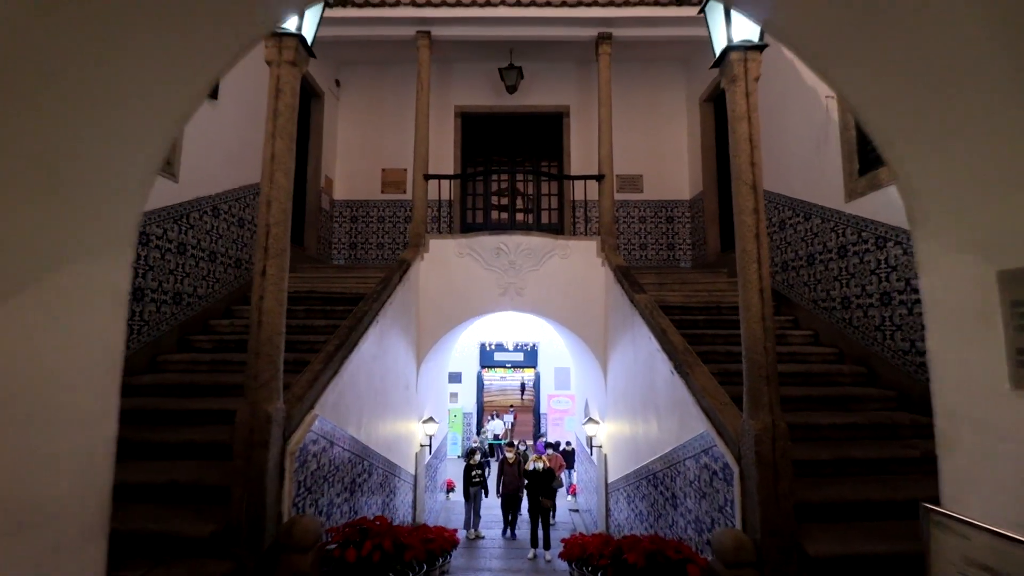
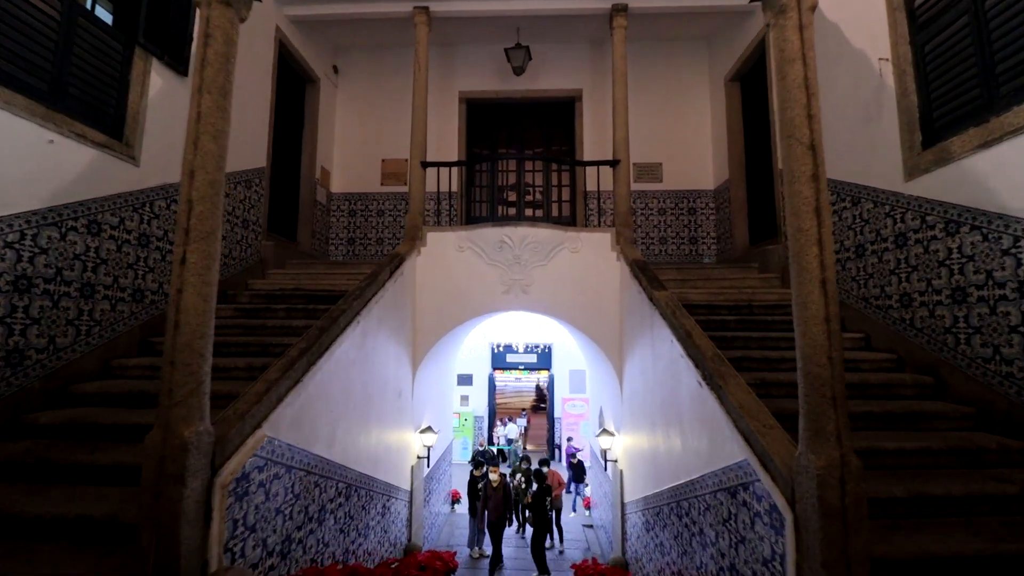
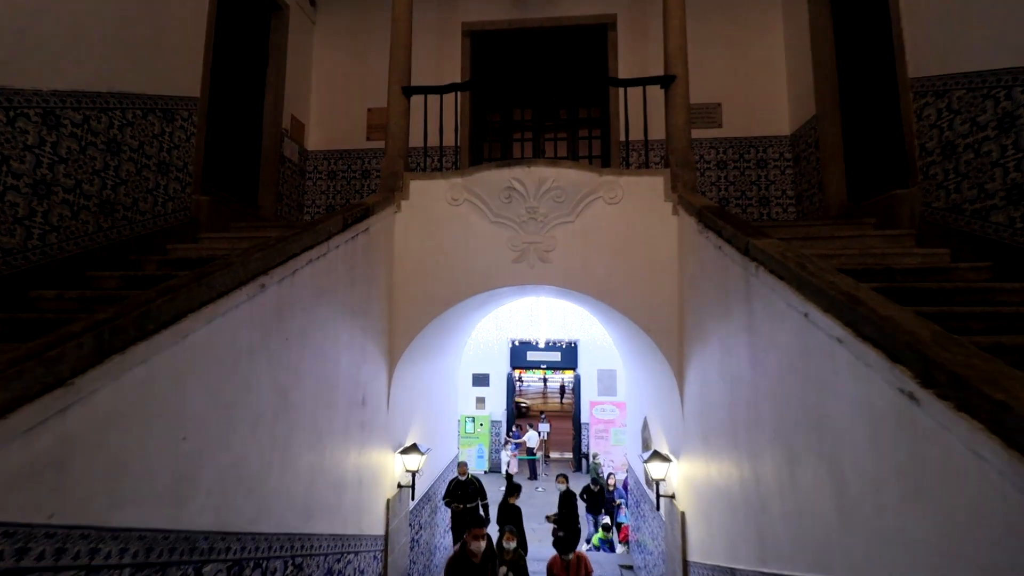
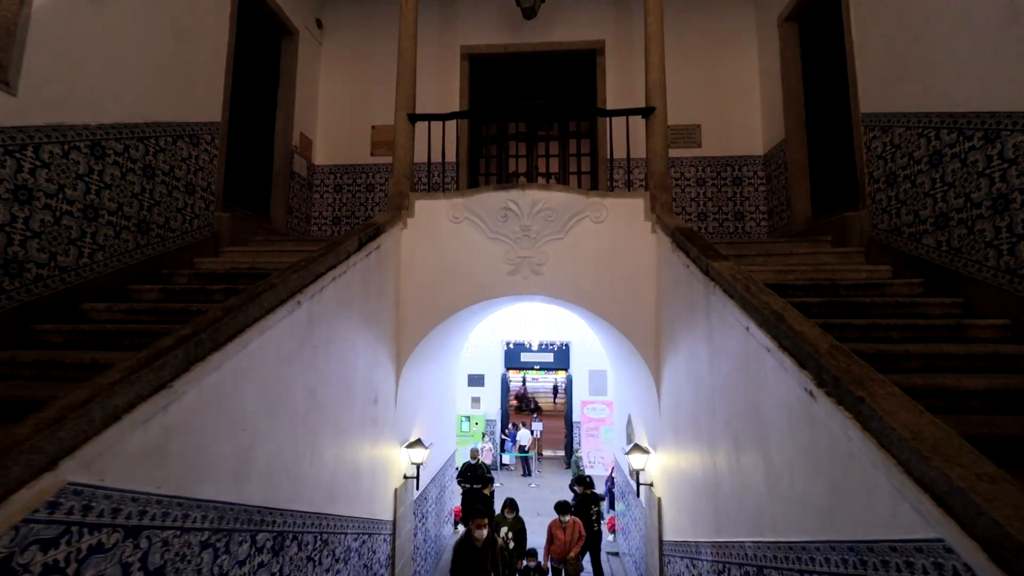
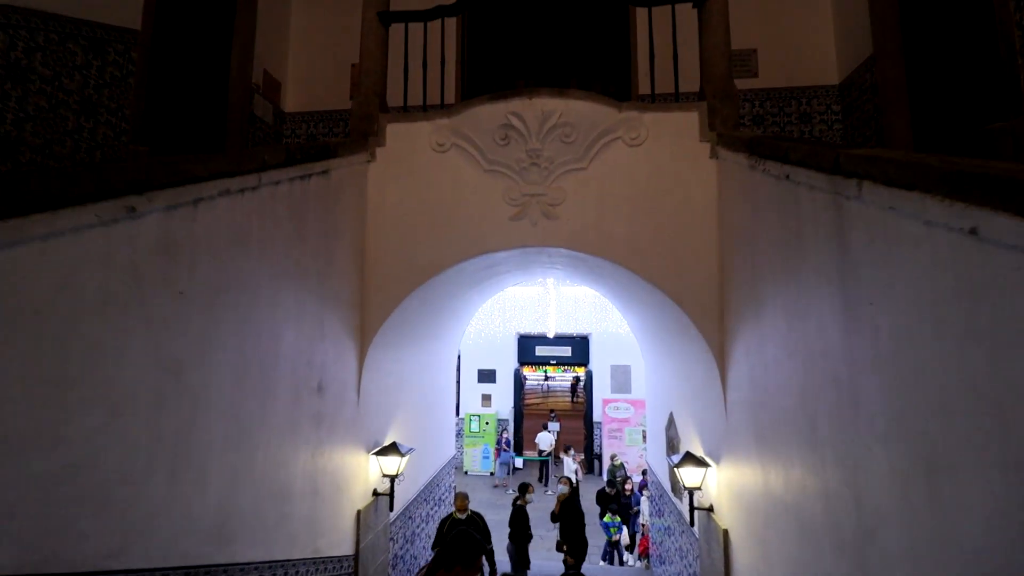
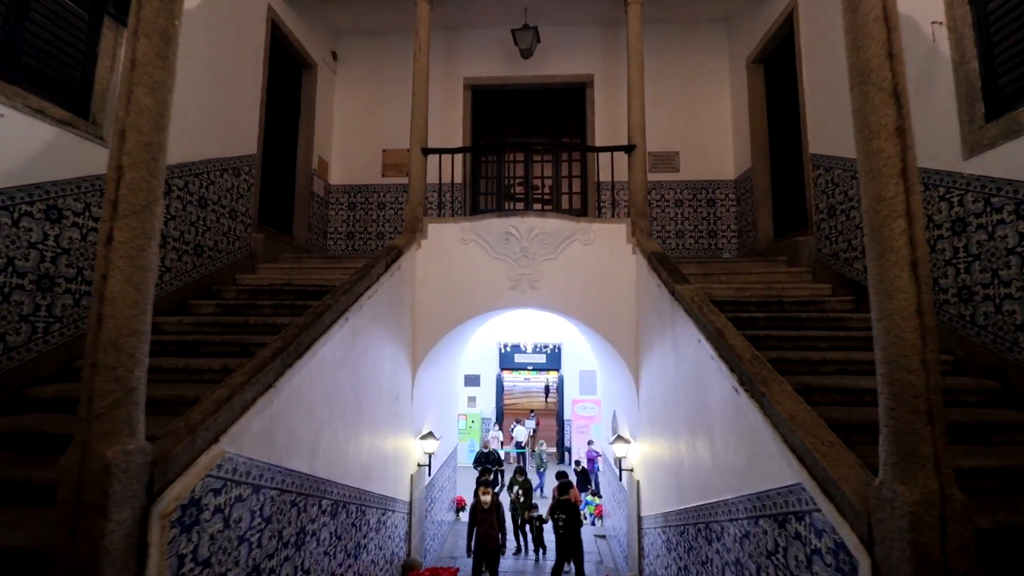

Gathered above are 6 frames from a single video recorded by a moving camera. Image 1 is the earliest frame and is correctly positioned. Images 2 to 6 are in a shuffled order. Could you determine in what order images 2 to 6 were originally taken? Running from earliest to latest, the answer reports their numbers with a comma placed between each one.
2, 6, 4, 3, 5
